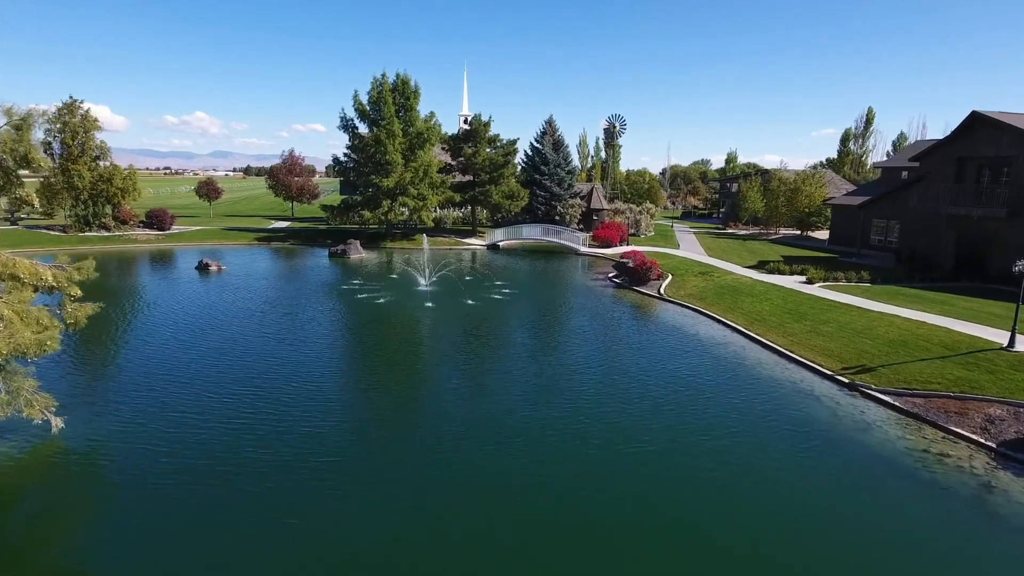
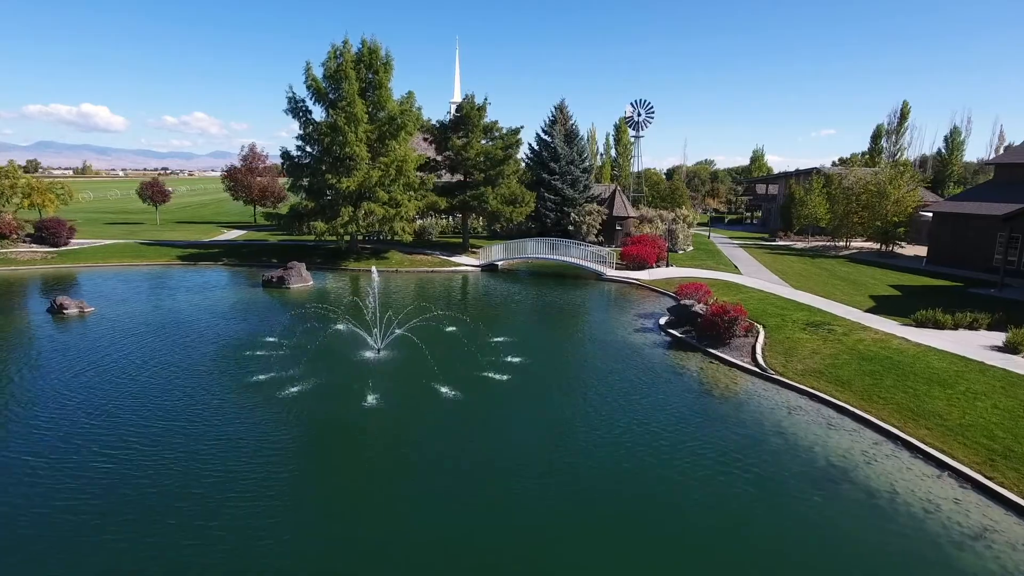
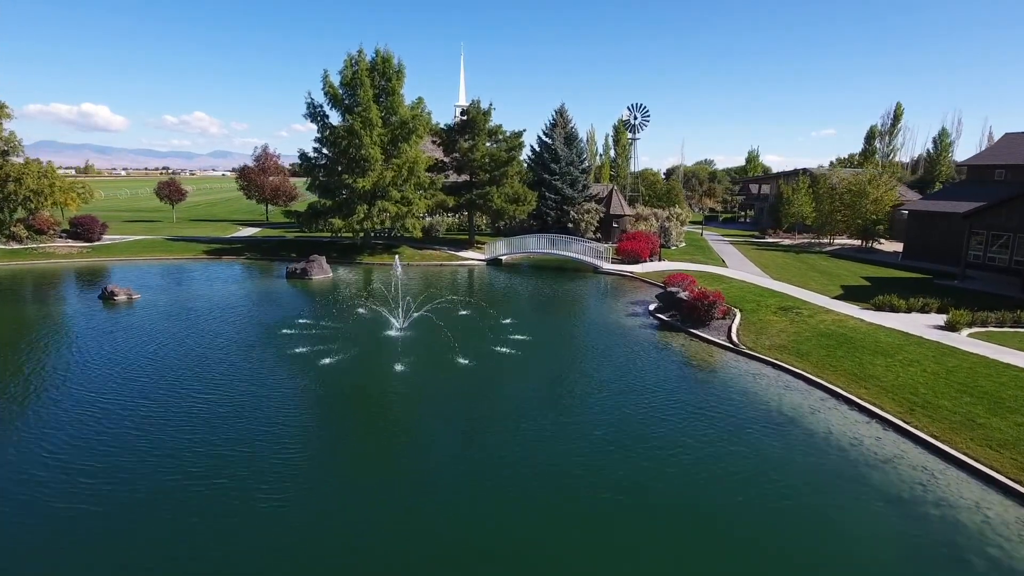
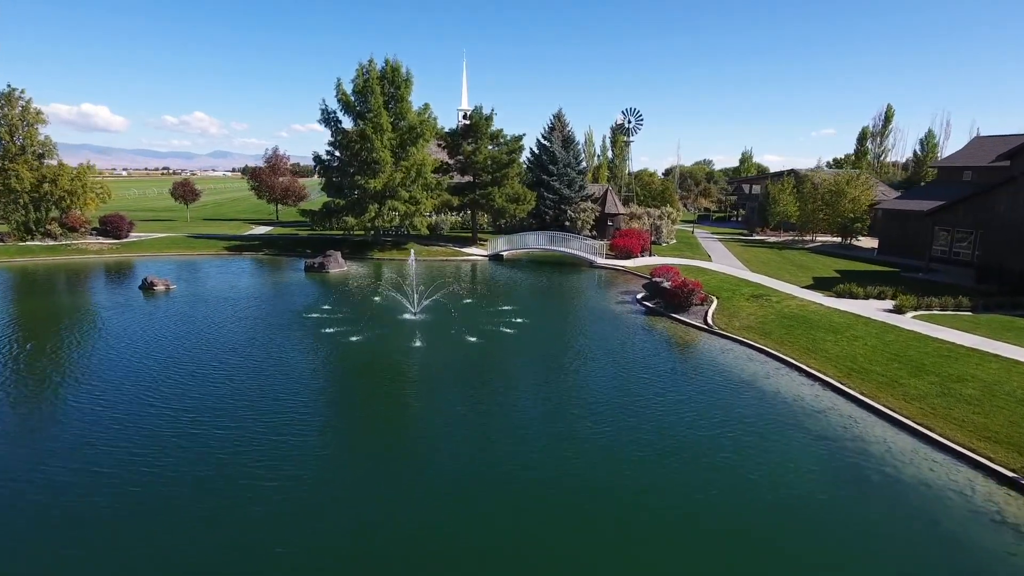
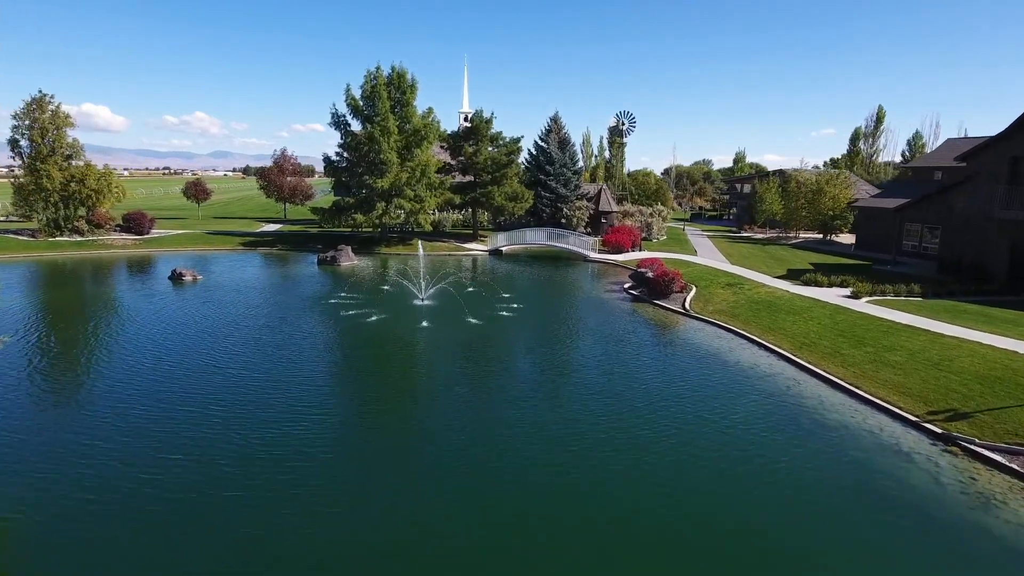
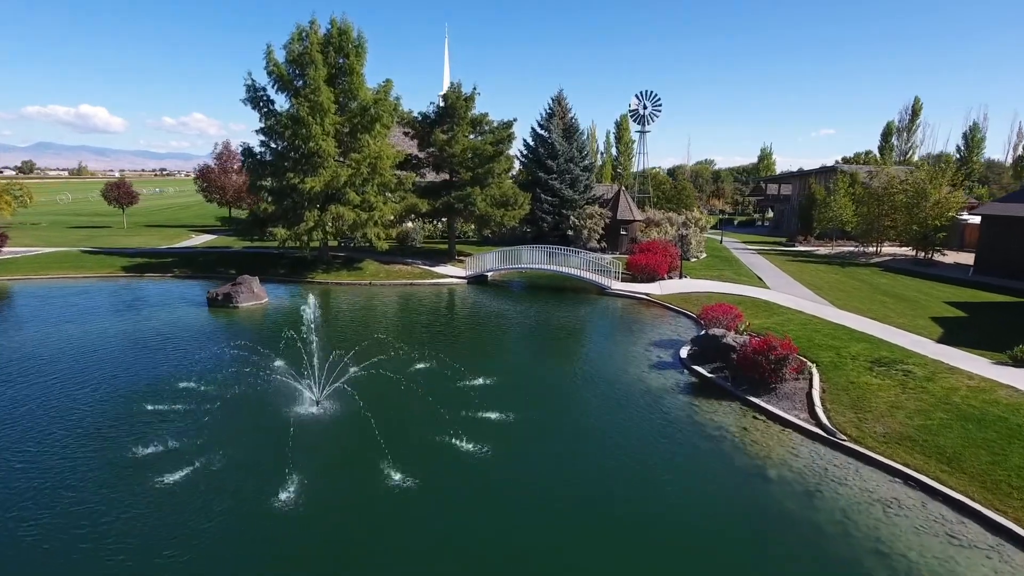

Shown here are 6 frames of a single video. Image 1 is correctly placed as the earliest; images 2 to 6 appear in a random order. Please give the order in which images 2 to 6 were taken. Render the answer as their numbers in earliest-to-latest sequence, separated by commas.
5, 4, 3, 2, 6
